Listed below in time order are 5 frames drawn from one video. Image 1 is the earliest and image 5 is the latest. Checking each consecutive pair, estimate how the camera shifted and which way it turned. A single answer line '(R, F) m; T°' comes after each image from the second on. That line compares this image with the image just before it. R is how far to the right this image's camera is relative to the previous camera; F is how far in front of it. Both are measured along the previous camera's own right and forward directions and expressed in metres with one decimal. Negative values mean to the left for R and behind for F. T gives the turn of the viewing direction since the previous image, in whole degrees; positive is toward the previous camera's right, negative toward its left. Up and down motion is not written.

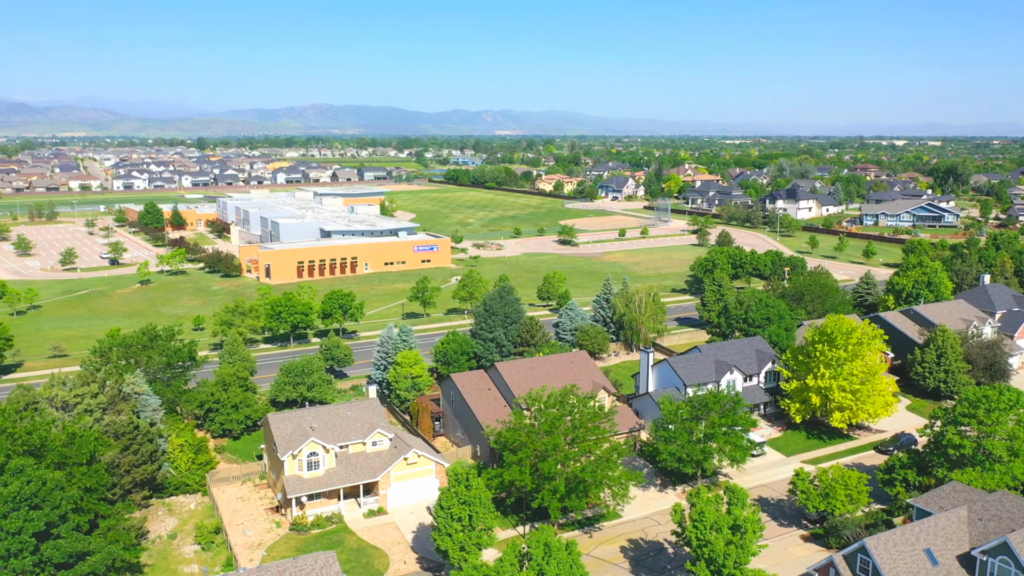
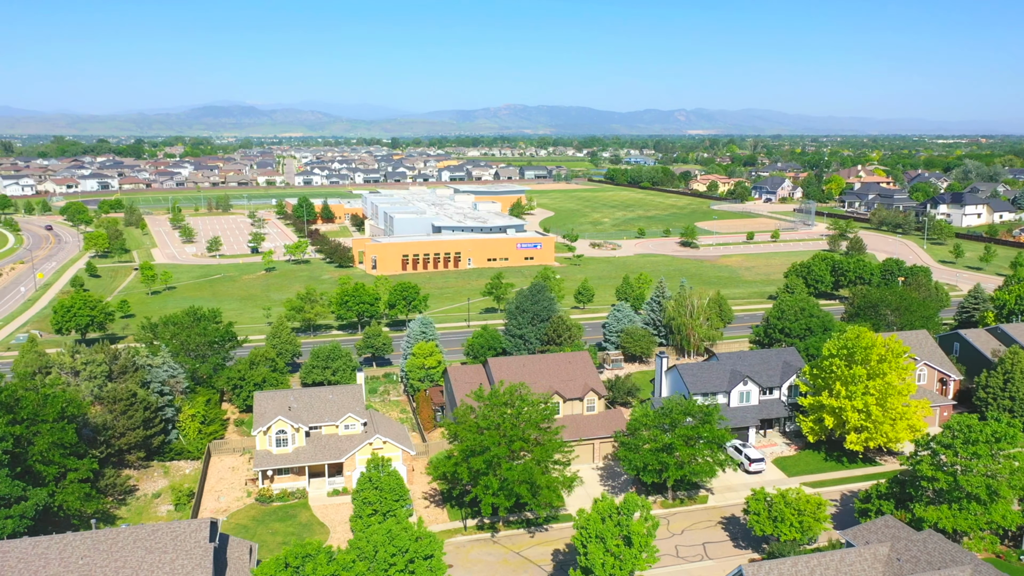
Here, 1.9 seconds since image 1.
(+8.2, +0.8) m; -13°
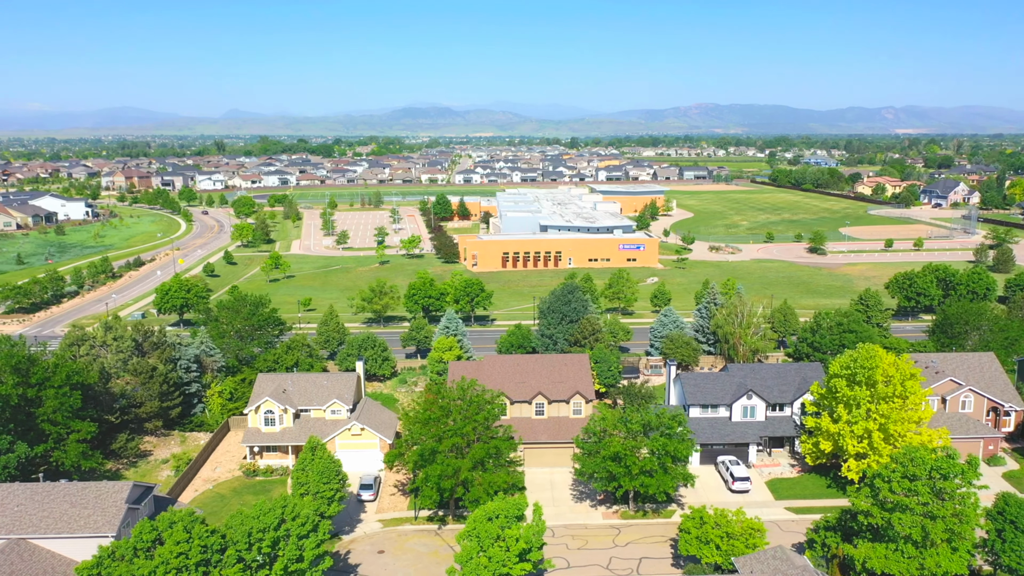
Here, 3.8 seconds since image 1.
(+8.0, +0.7) m; -13°
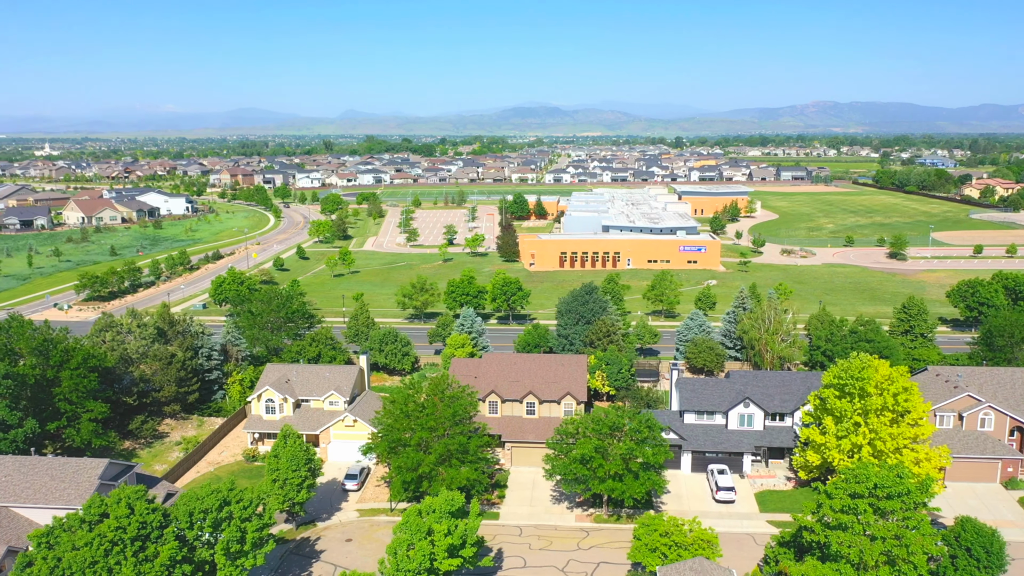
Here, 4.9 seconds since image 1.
(+4.6, +0.2) m; -7°
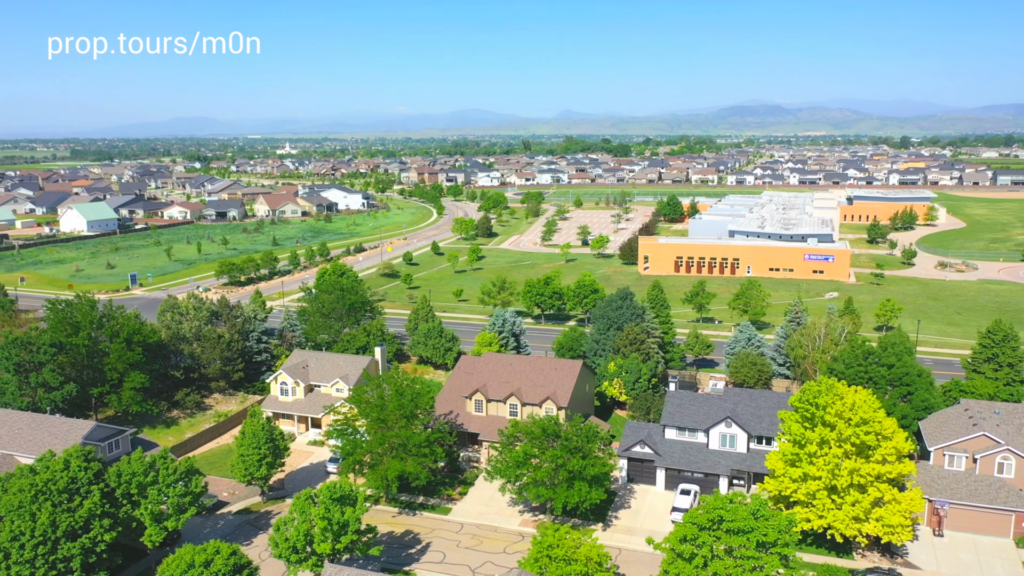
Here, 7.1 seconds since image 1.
(+9.1, +0.9) m; -14°
